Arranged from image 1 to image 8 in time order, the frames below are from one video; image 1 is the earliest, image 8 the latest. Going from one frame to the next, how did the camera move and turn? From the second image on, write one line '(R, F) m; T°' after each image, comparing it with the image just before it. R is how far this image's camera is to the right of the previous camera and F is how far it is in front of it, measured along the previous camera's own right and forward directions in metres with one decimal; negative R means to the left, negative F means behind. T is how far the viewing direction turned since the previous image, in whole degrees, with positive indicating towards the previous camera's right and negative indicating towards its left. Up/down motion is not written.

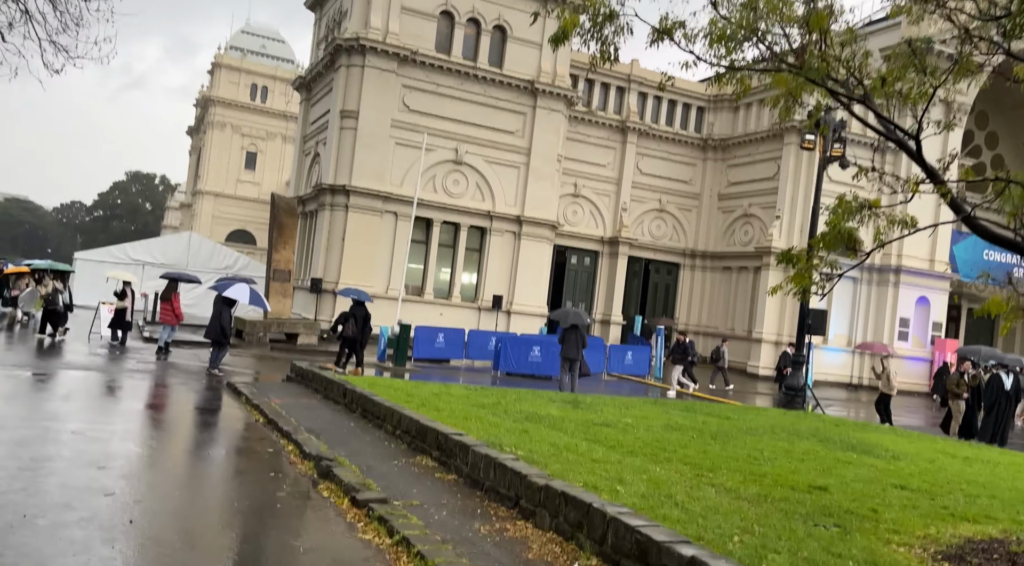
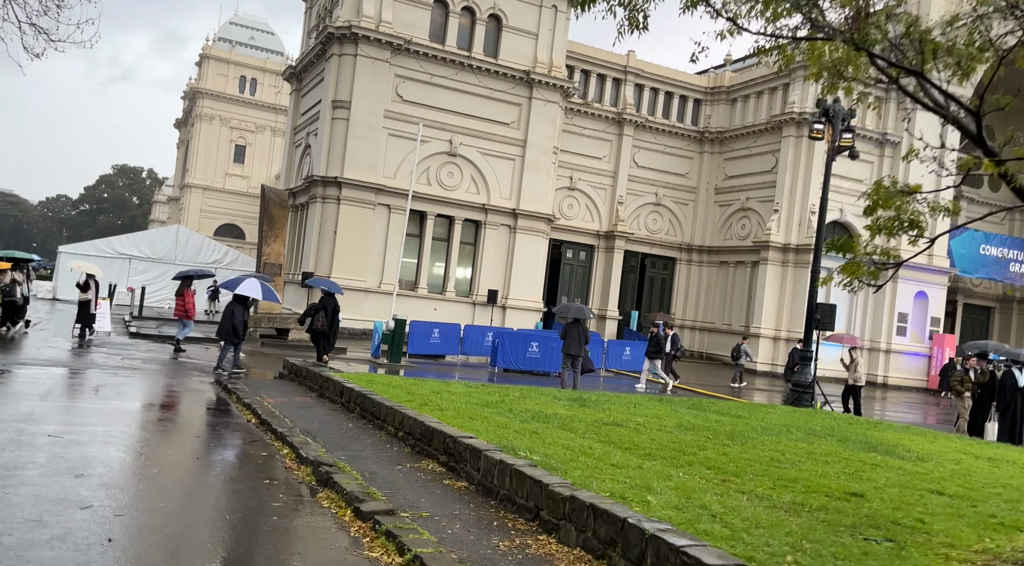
(-0.2, +0.6) m; +1°
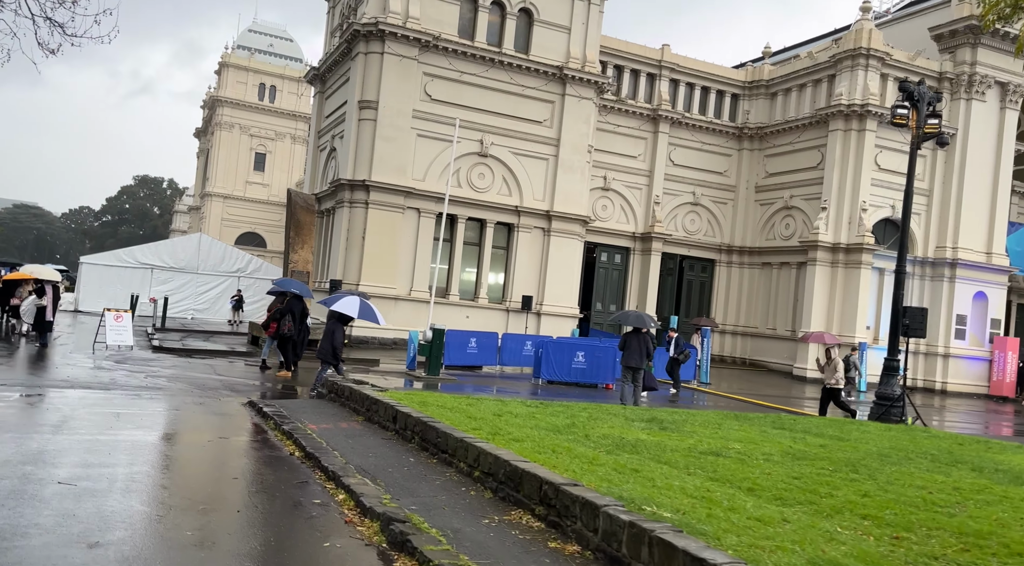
(-0.7, +1.4) m; -1°
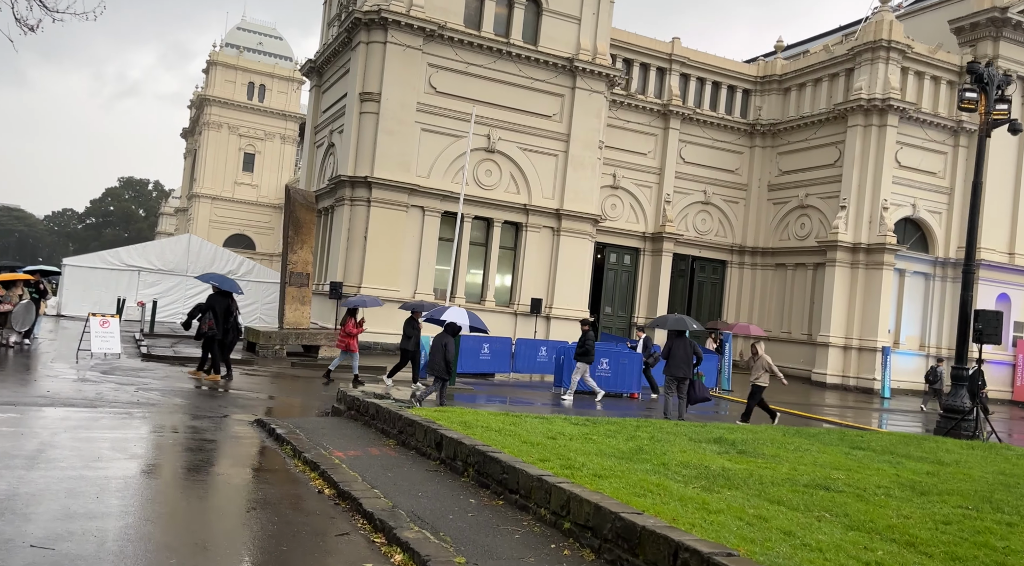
(-0.7, +1.5) m; +1°
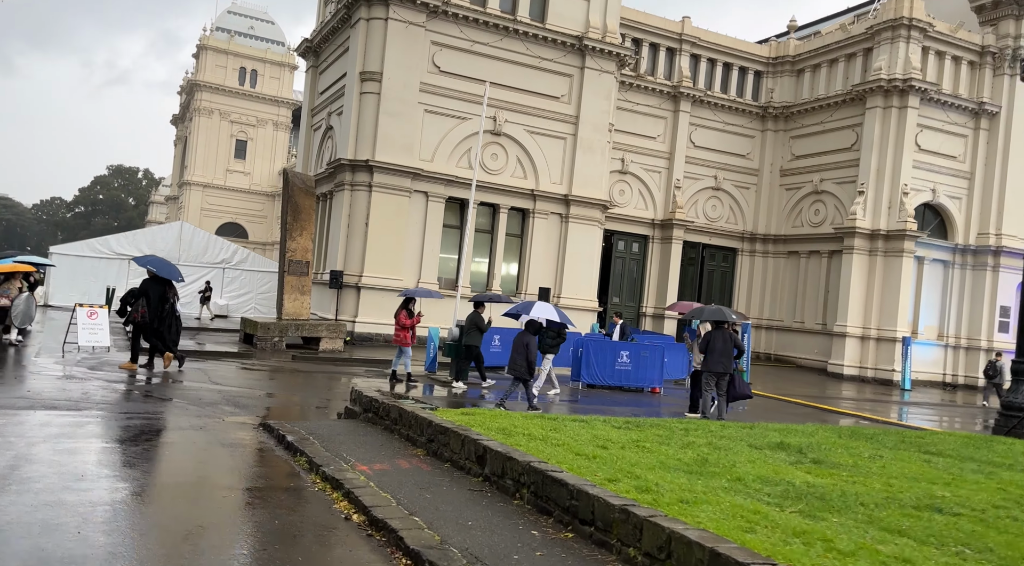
(-0.5, +1.2) m; +1°
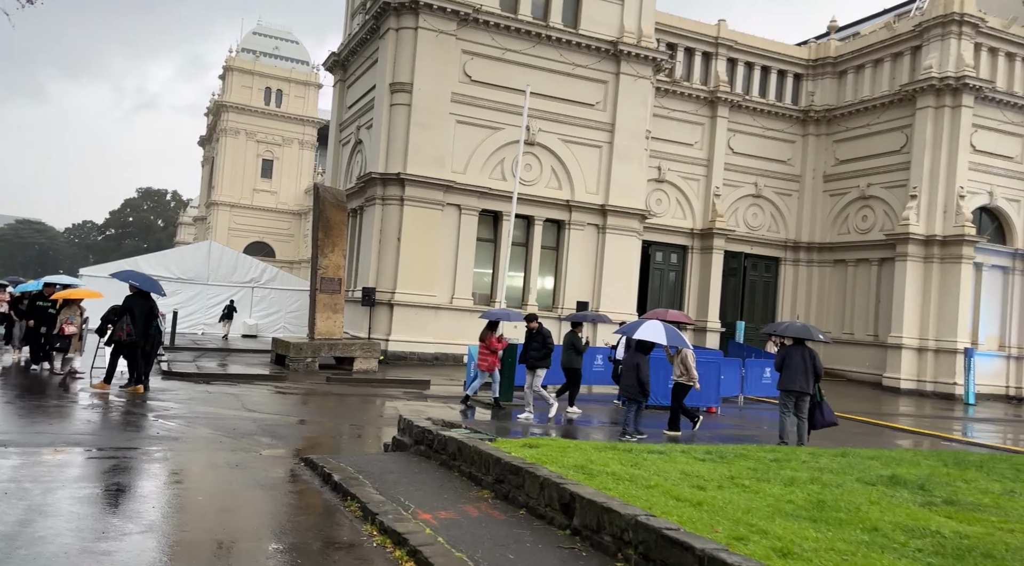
(-0.4, +1.1) m; -2°
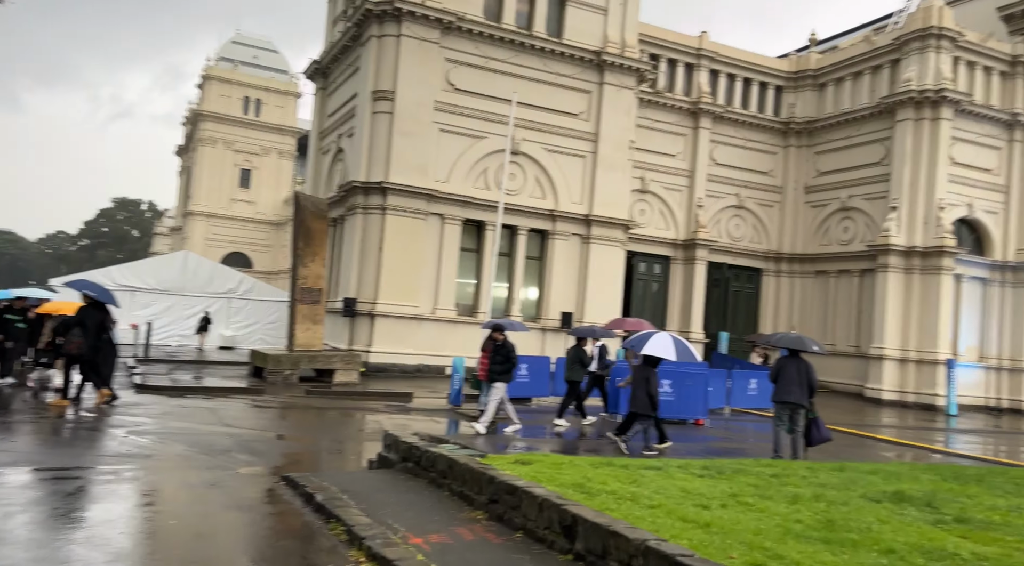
(-0.1, +0.3) m; +1°
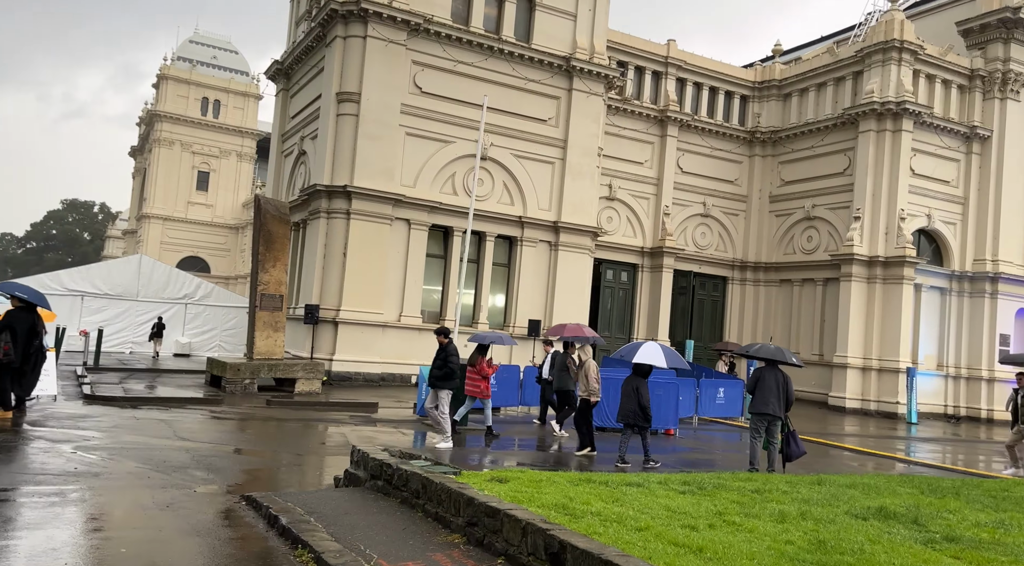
(-0.1, +0.4) m; +3°
